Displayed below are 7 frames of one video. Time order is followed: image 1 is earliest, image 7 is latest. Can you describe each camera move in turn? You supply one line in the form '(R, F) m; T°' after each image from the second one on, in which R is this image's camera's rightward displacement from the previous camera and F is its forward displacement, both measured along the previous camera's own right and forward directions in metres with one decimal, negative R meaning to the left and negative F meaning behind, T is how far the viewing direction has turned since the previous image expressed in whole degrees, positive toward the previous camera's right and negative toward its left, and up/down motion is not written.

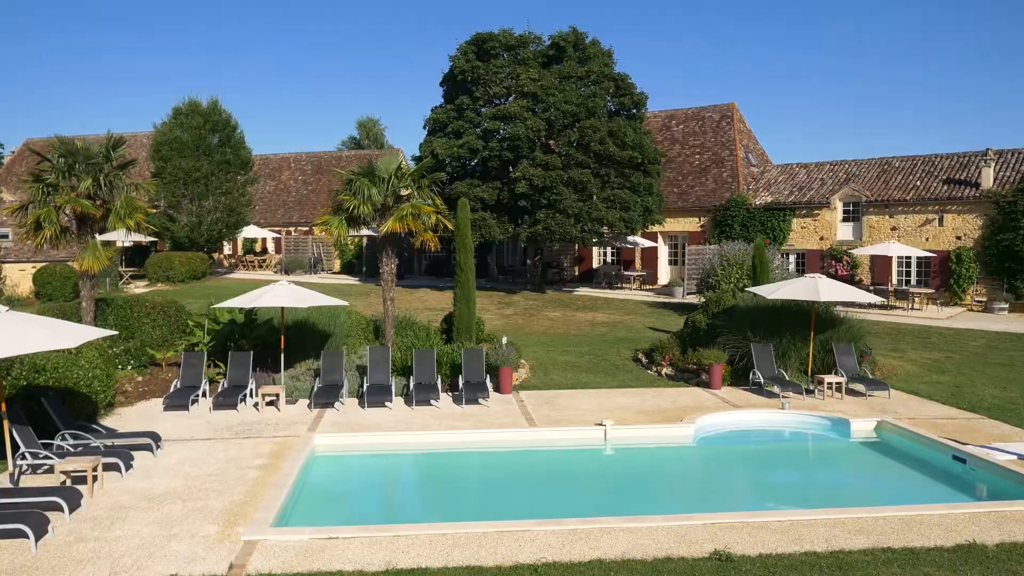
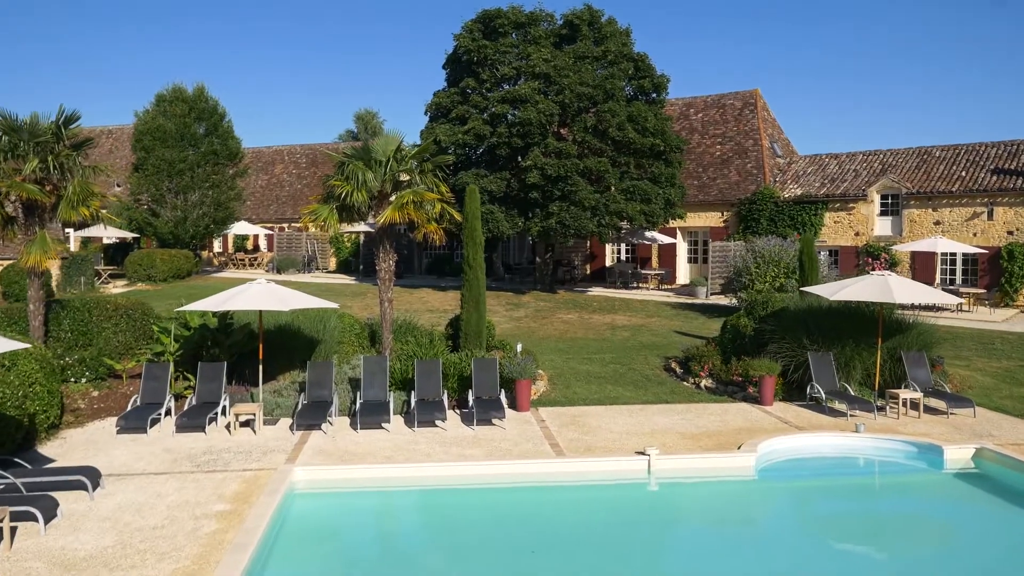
(-0.3, +2.0) m; 0°
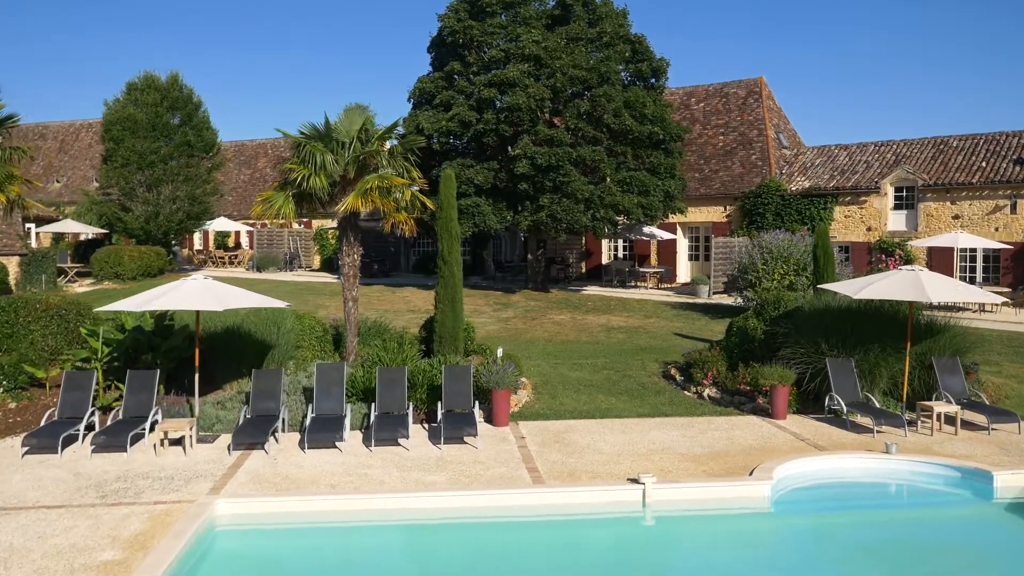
(+0.3, +1.5) m; 0°
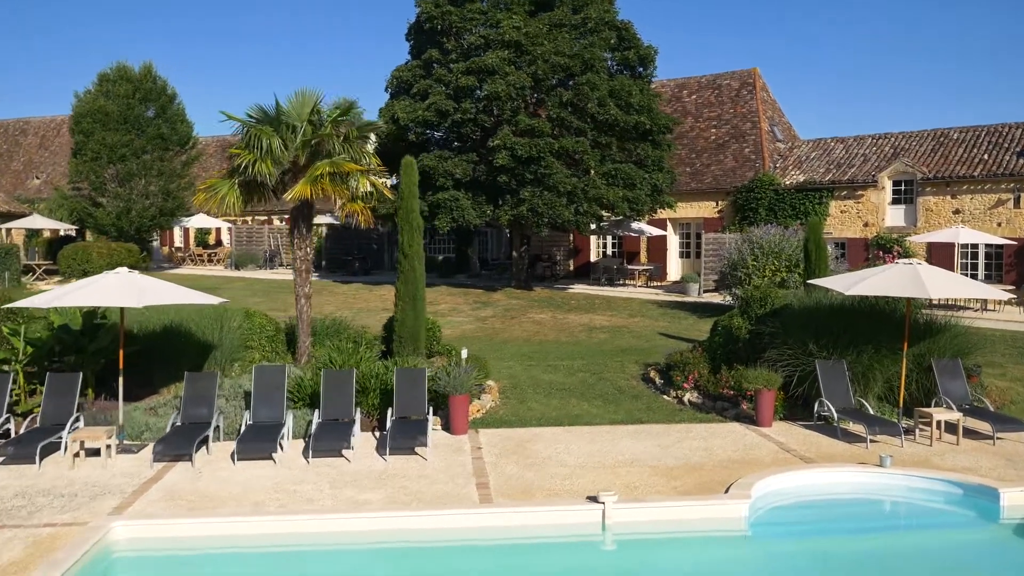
(+0.5, +0.9) m; 0°
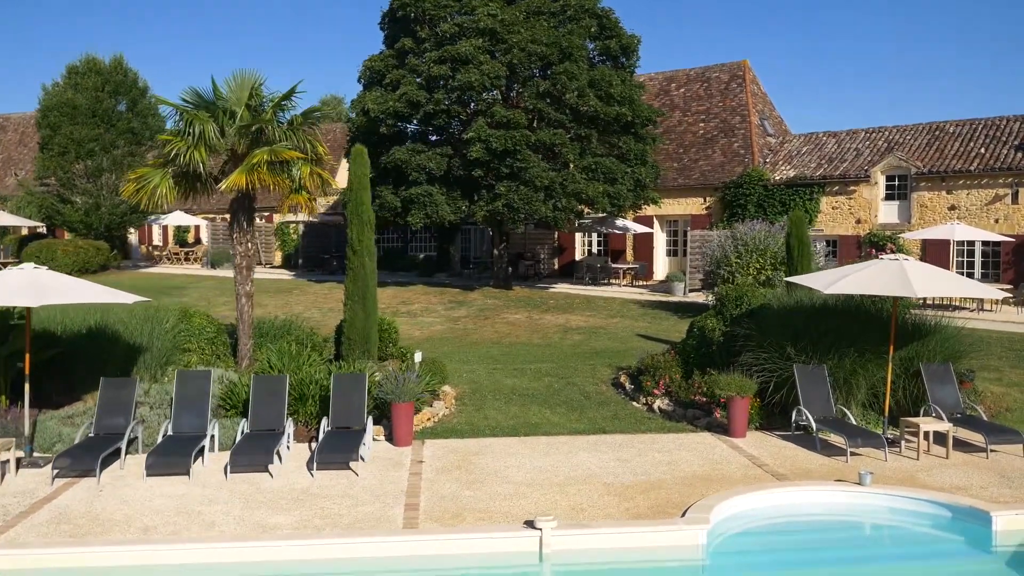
(+0.6, +0.8) m; 0°
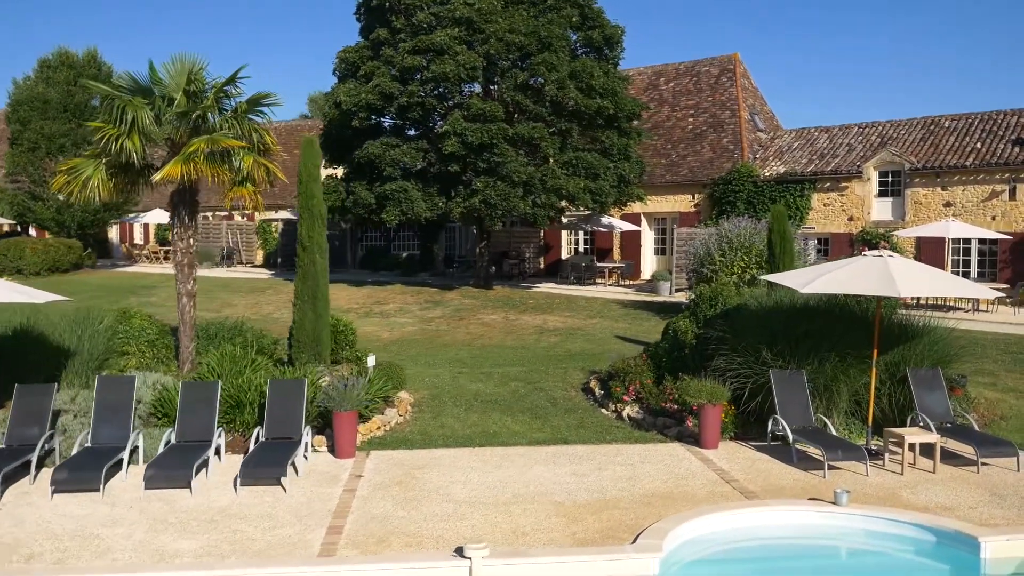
(+0.5, +0.7) m; 0°
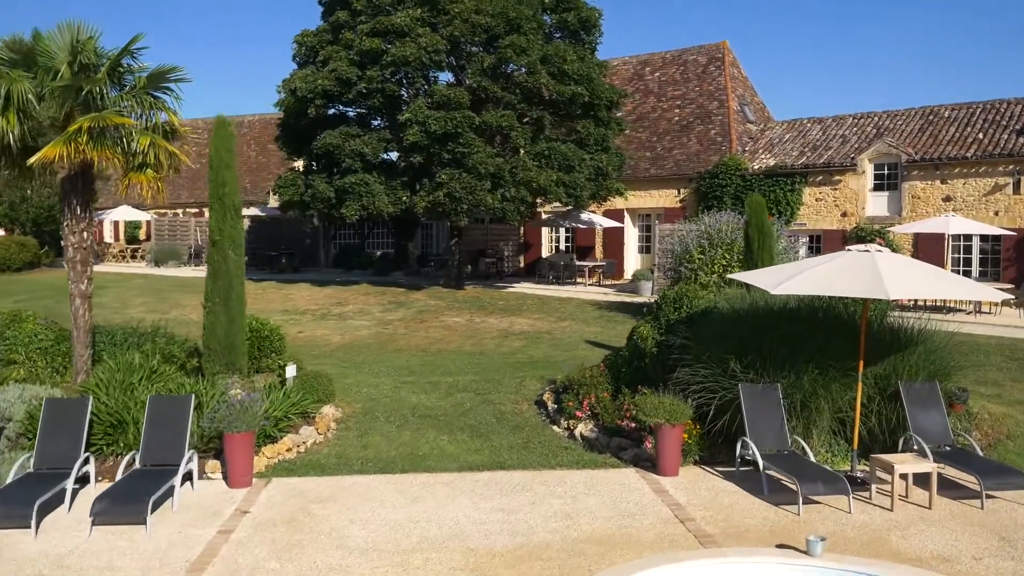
(+0.7, +1.2) m; 0°
